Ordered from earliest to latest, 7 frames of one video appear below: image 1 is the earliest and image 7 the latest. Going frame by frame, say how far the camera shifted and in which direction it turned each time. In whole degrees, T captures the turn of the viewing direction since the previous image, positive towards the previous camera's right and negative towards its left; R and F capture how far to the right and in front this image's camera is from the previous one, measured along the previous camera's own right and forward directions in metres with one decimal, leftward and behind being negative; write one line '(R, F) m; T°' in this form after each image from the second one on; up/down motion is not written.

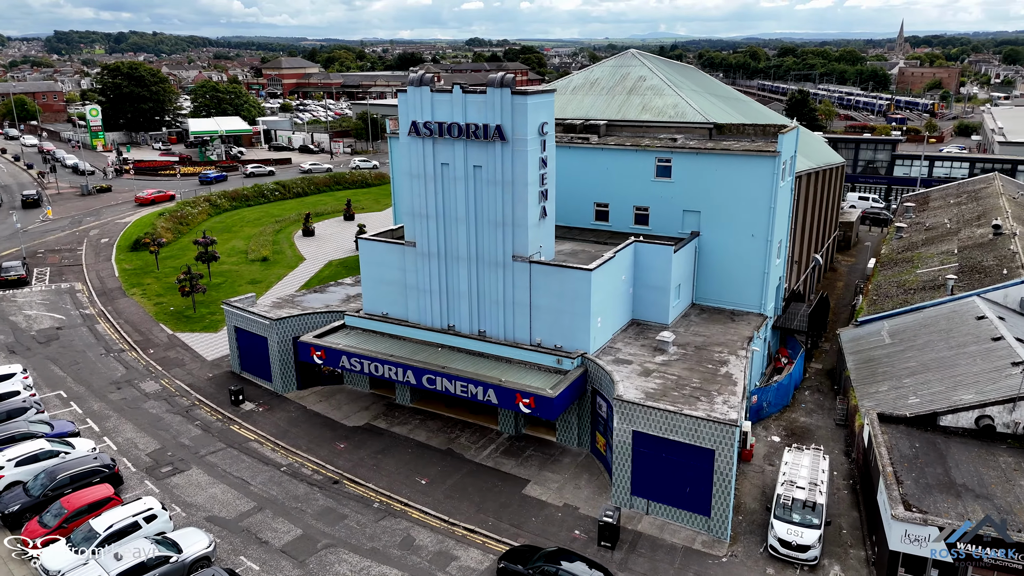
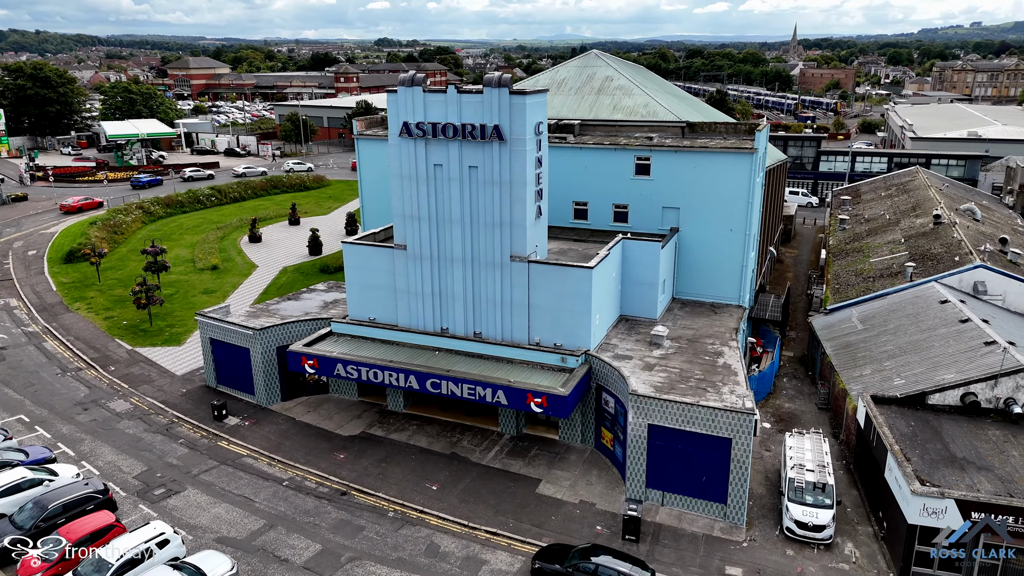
(-3.1, +0.2) m; +6°
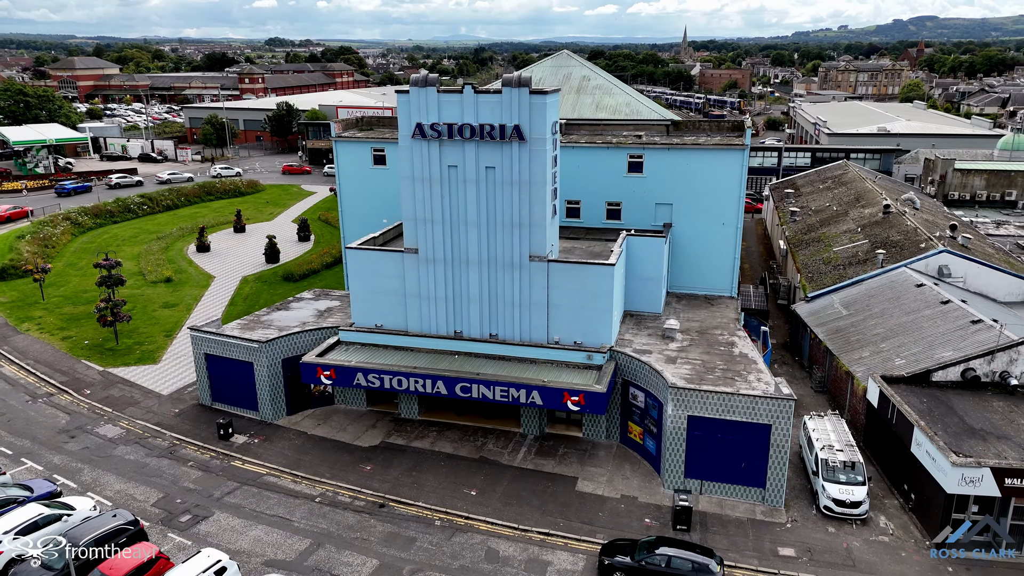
(-4.3, +0.4) m; +7°
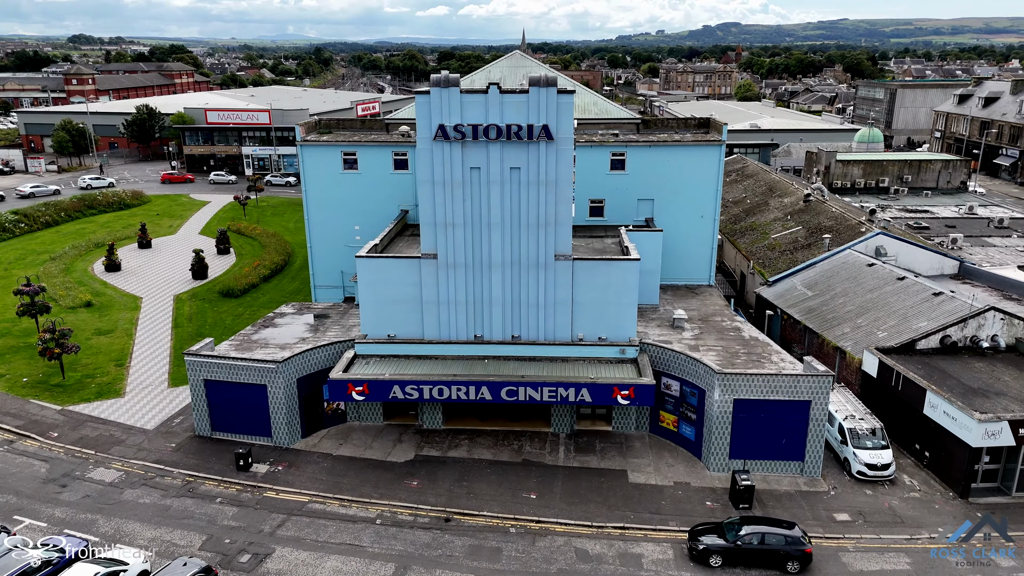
(-6.6, +0.8) m; +11°
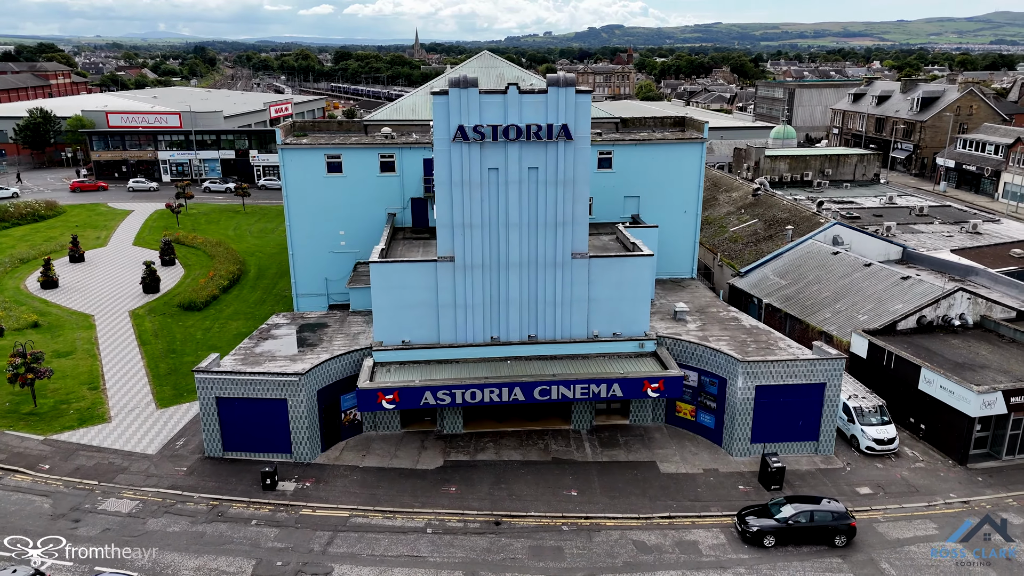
(-4.5, +0.3) m; +8°
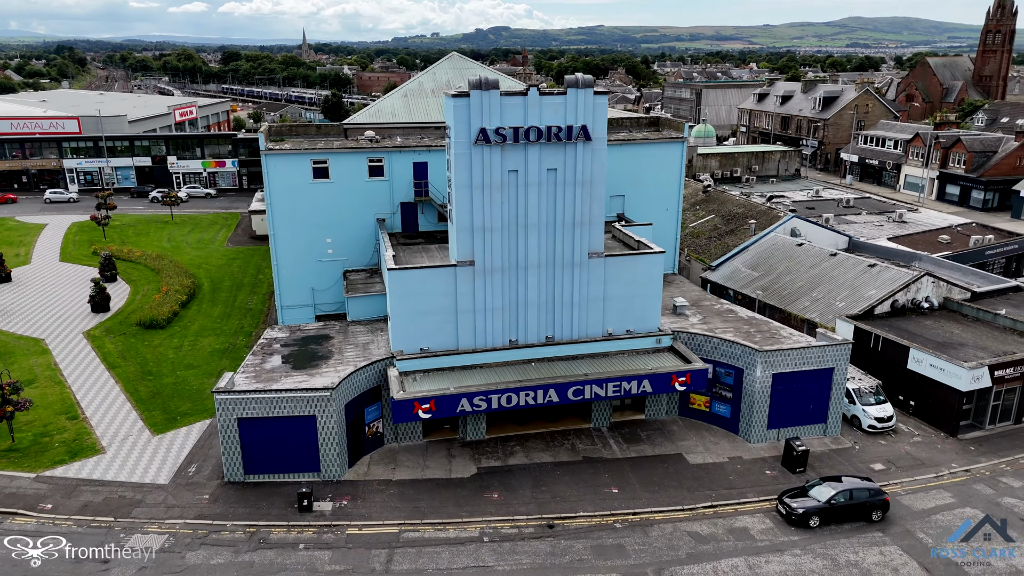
(-4.6, +0.4) m; +8°
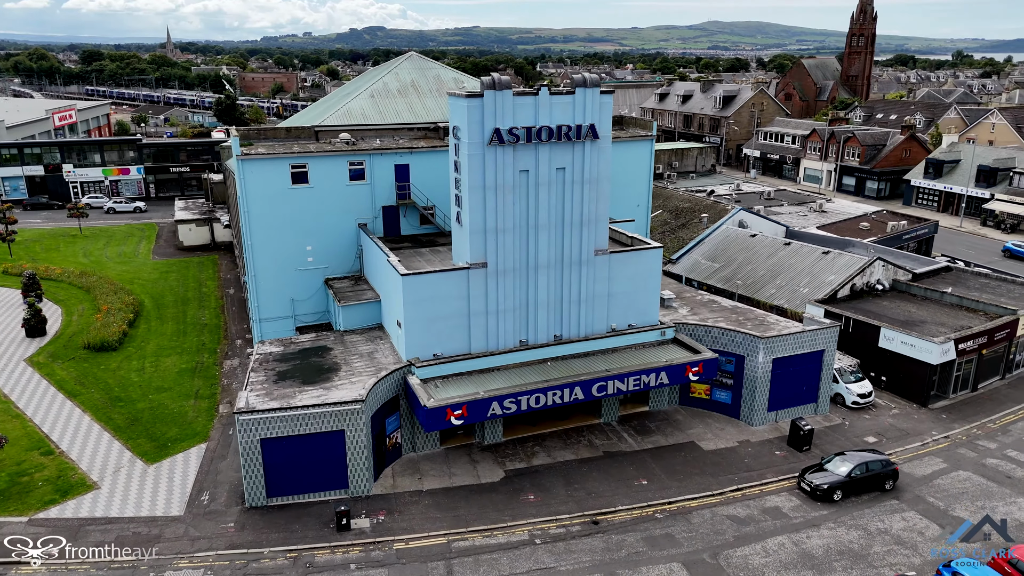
(-4.6, +0.5) m; +9°
